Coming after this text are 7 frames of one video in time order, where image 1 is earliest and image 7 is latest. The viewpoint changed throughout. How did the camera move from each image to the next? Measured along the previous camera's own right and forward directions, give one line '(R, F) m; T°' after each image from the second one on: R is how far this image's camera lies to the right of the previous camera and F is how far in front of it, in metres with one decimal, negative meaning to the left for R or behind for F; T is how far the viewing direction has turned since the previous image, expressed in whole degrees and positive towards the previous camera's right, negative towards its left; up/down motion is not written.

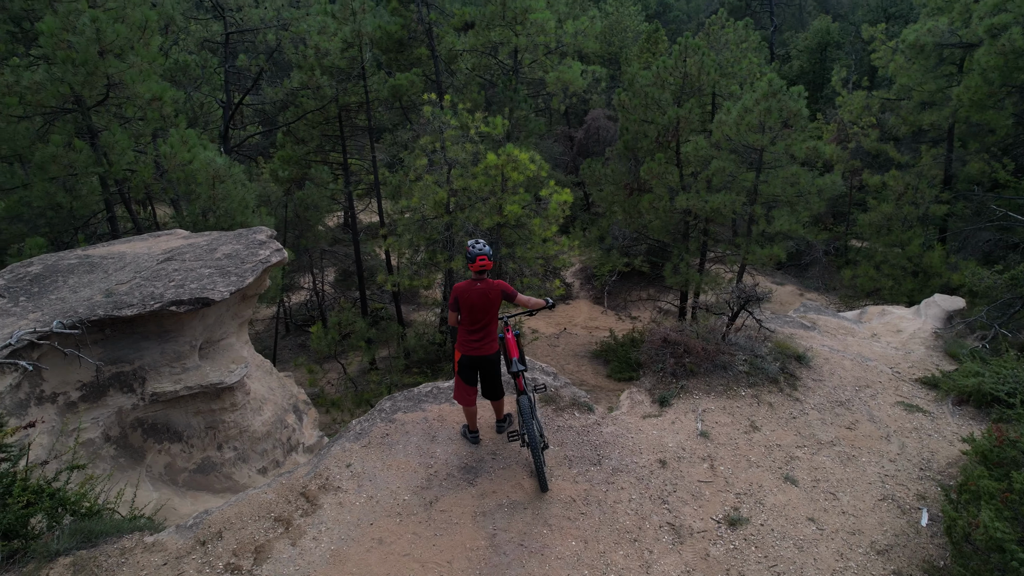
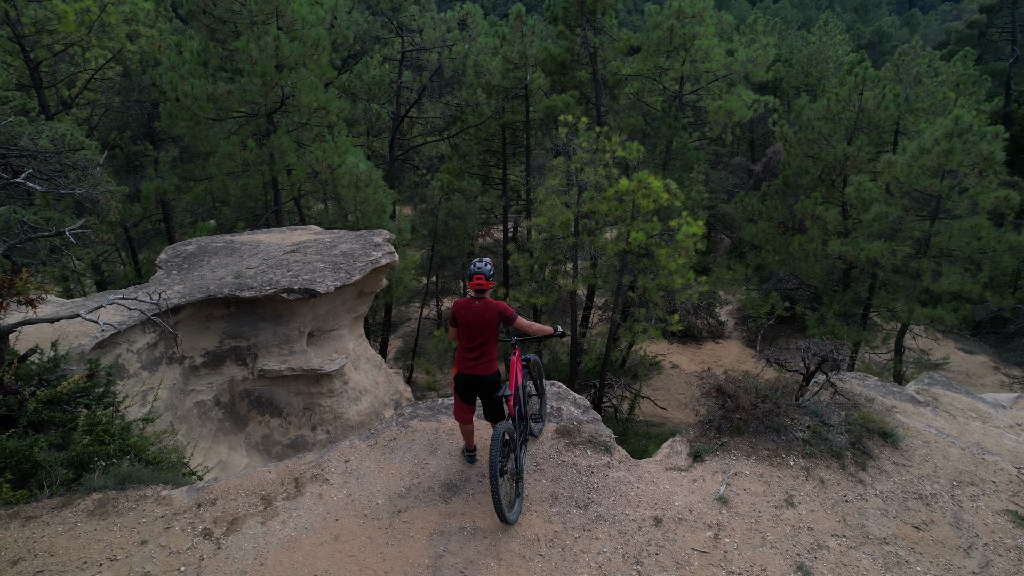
(+1.0, +0.2) m; -15°
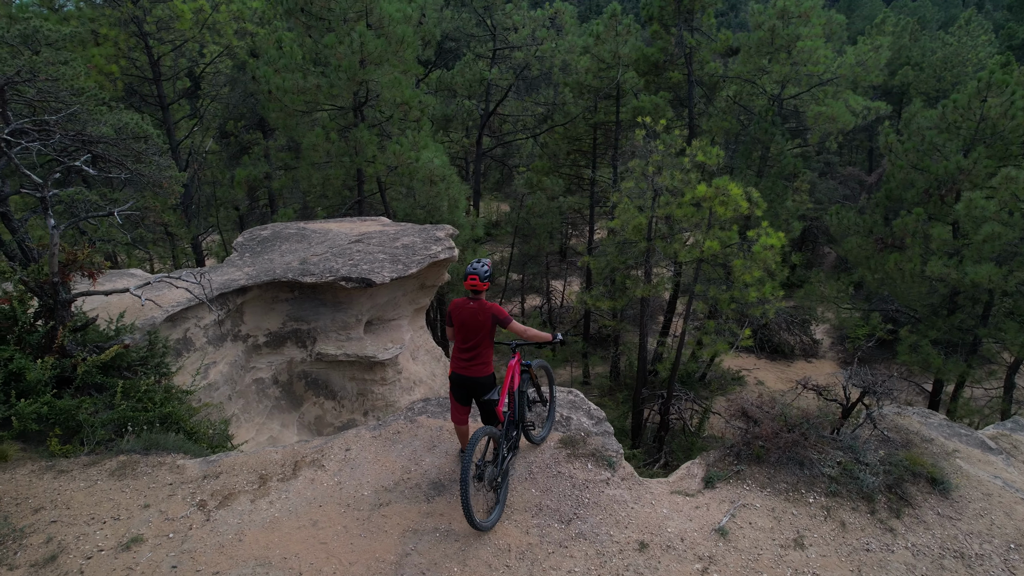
(+0.6, +0.1) m; -9°
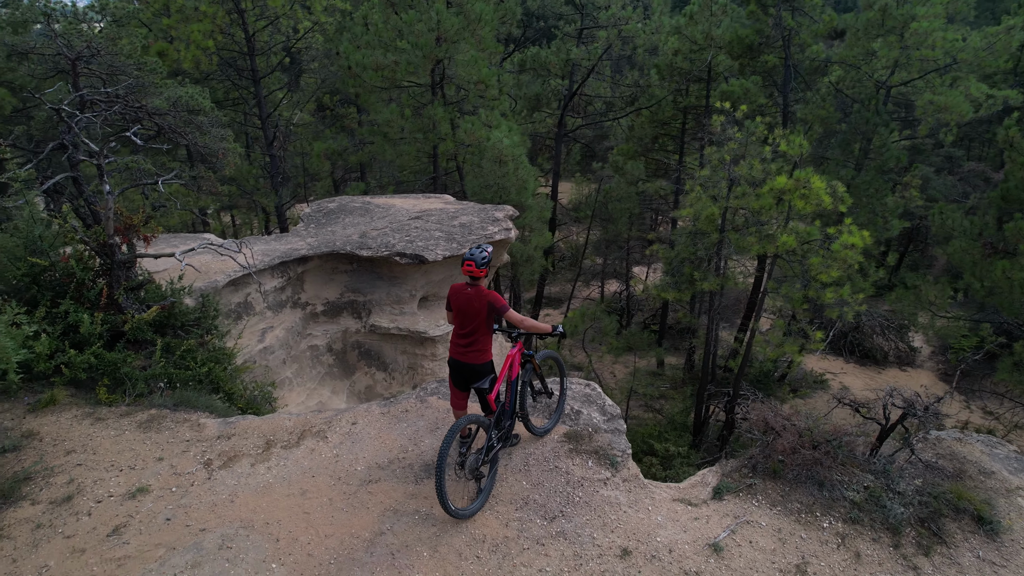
(+0.6, +0.1) m; -8°
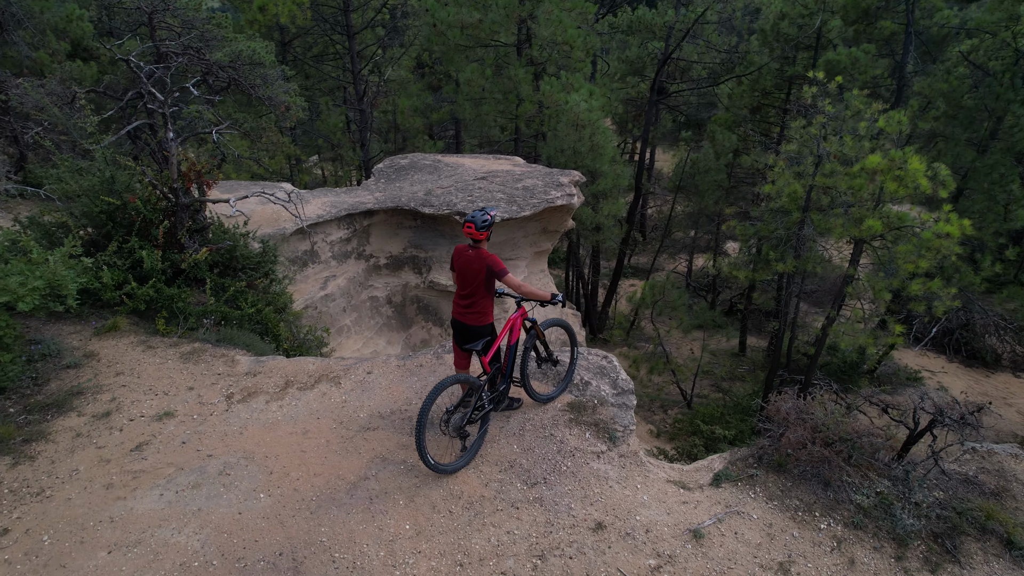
(+0.6, +0.1) m; -9°
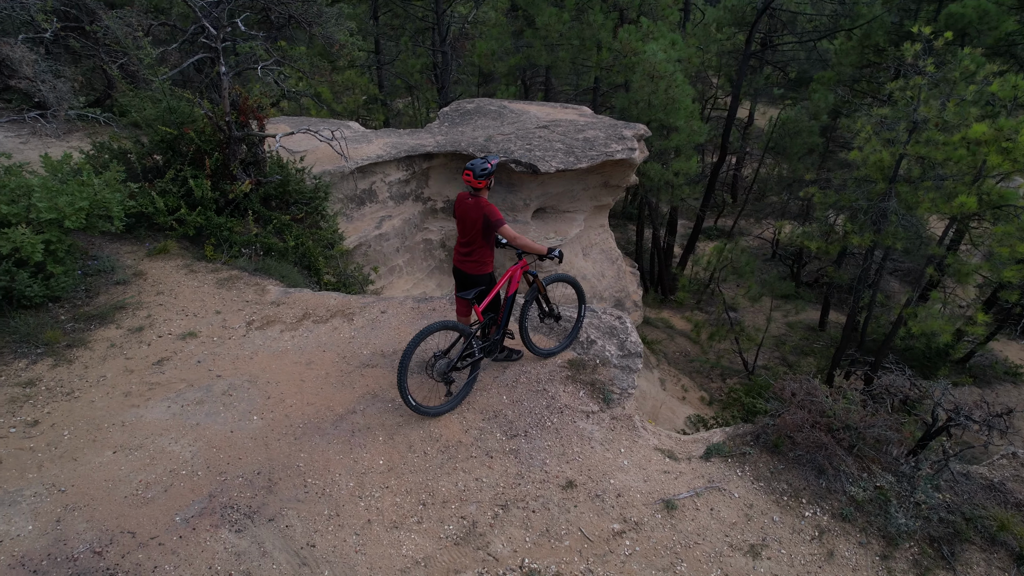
(+0.6, +0.1) m; -8°
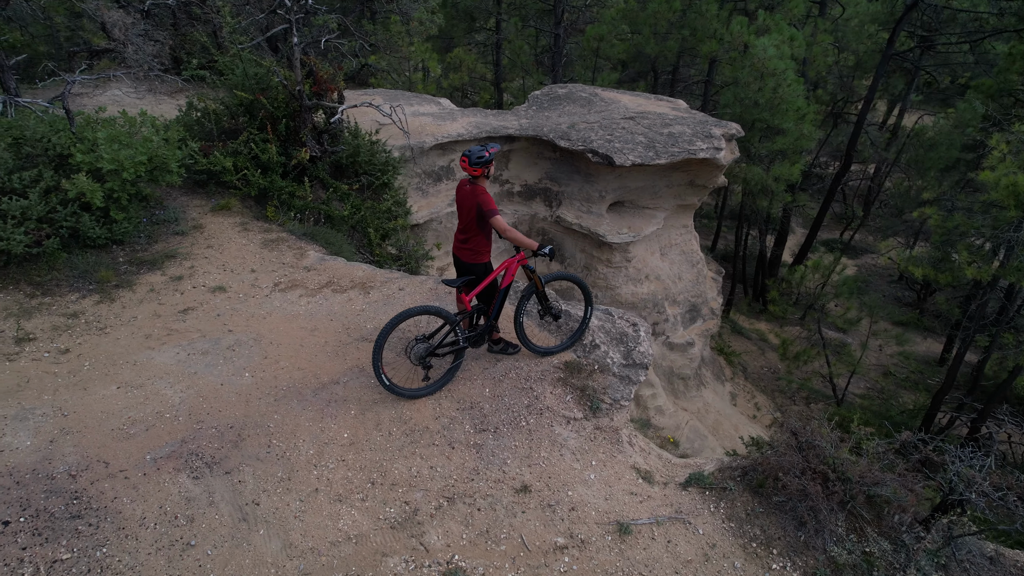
(+0.8, +0.2) m; -10°
